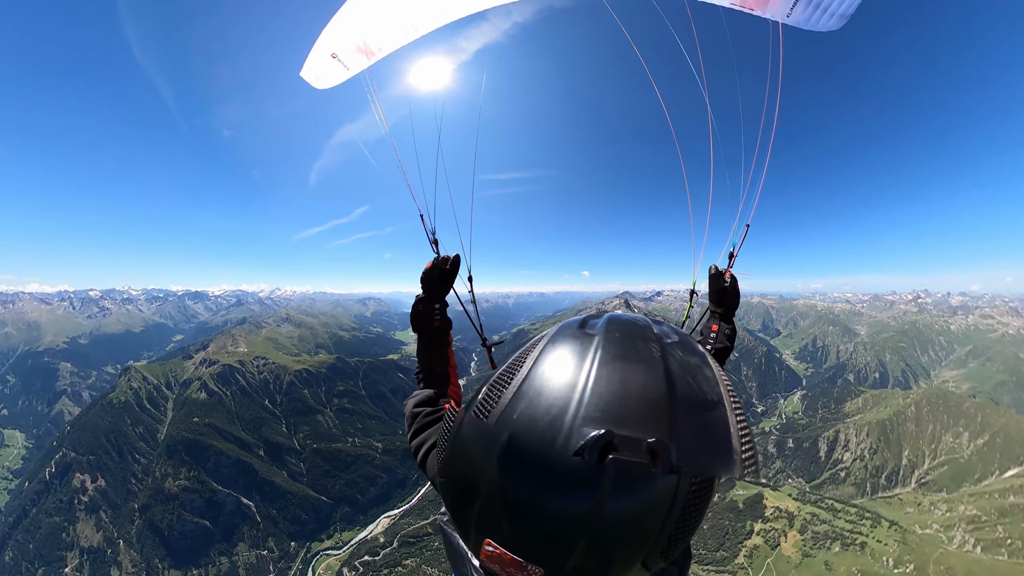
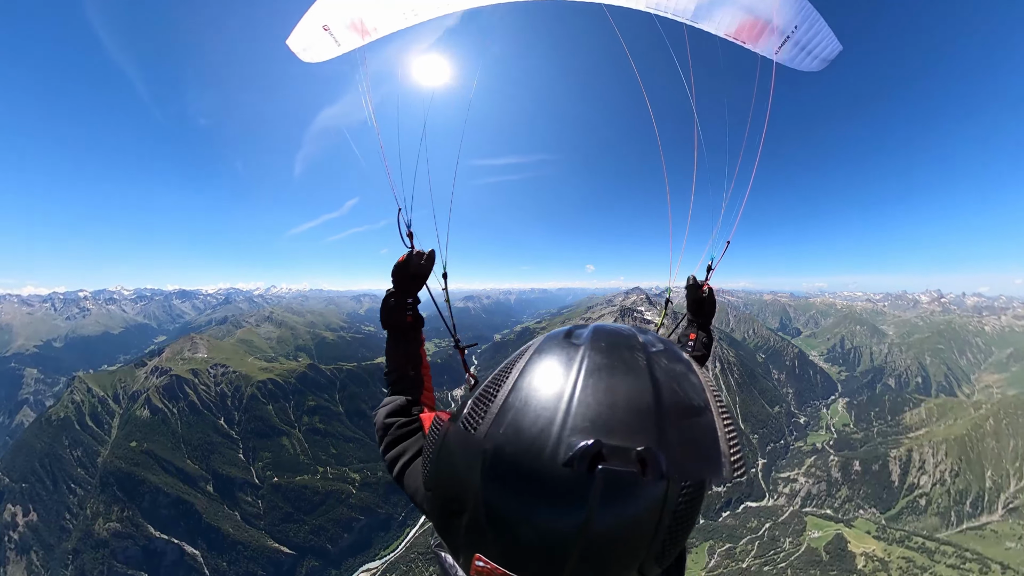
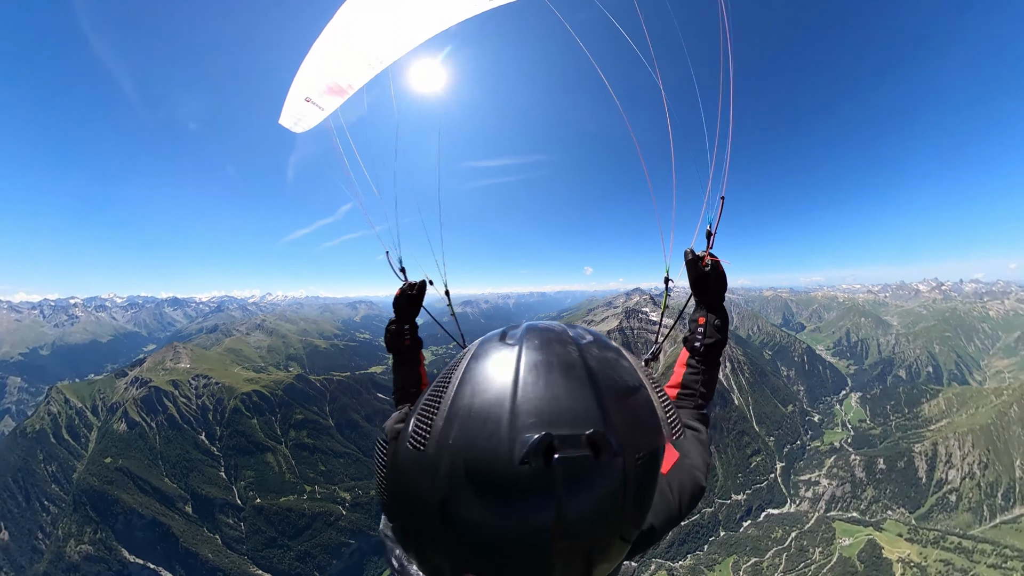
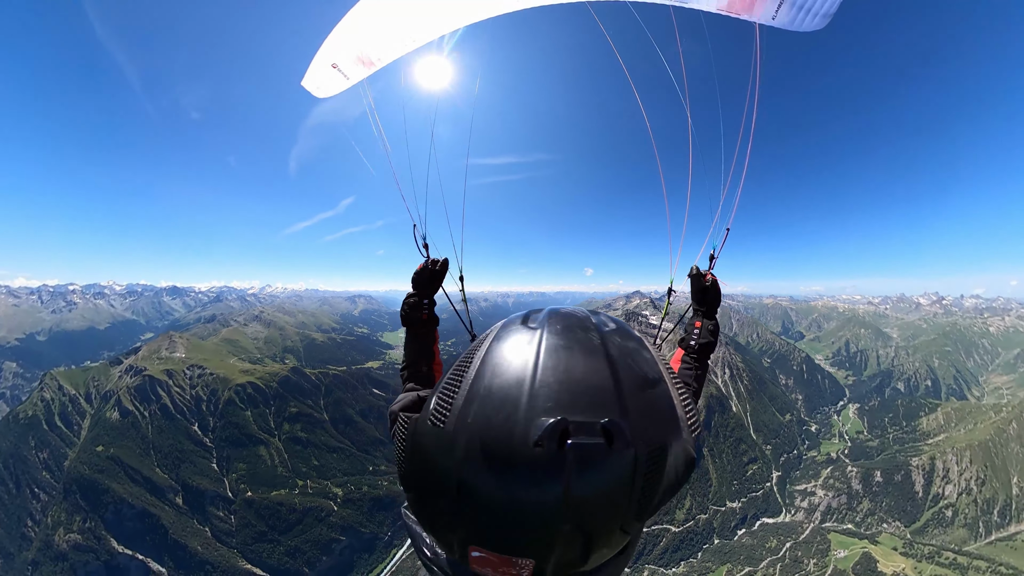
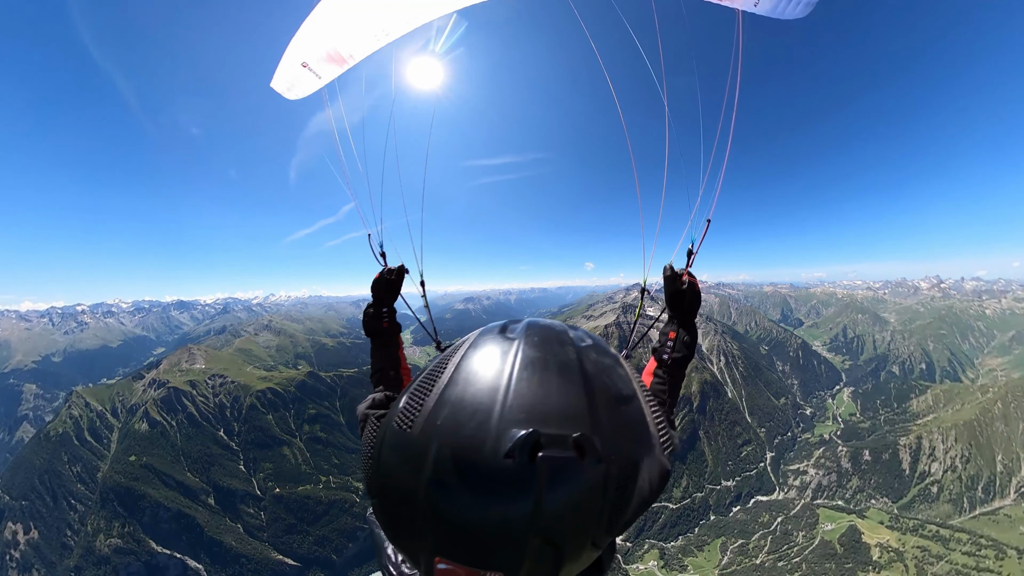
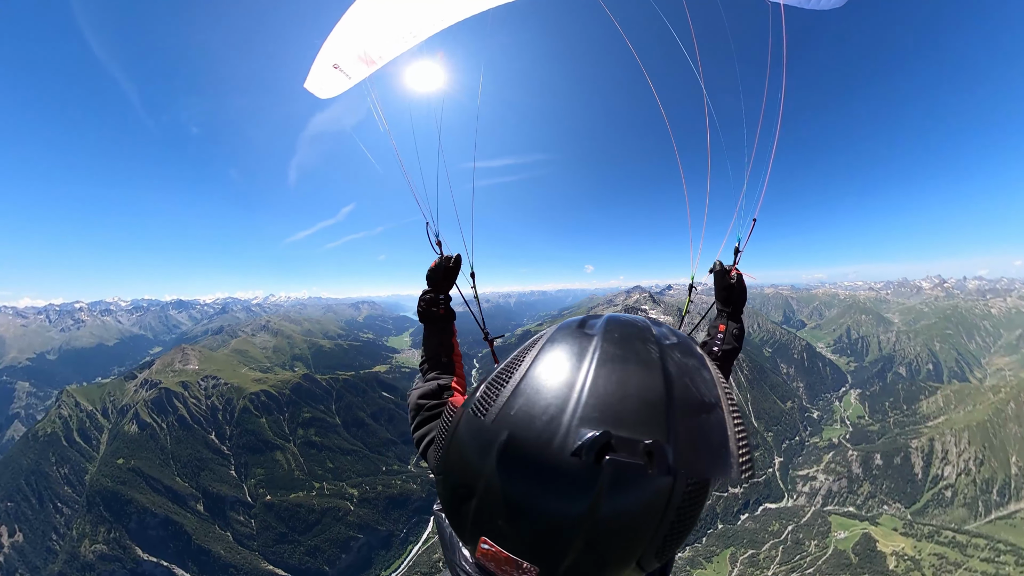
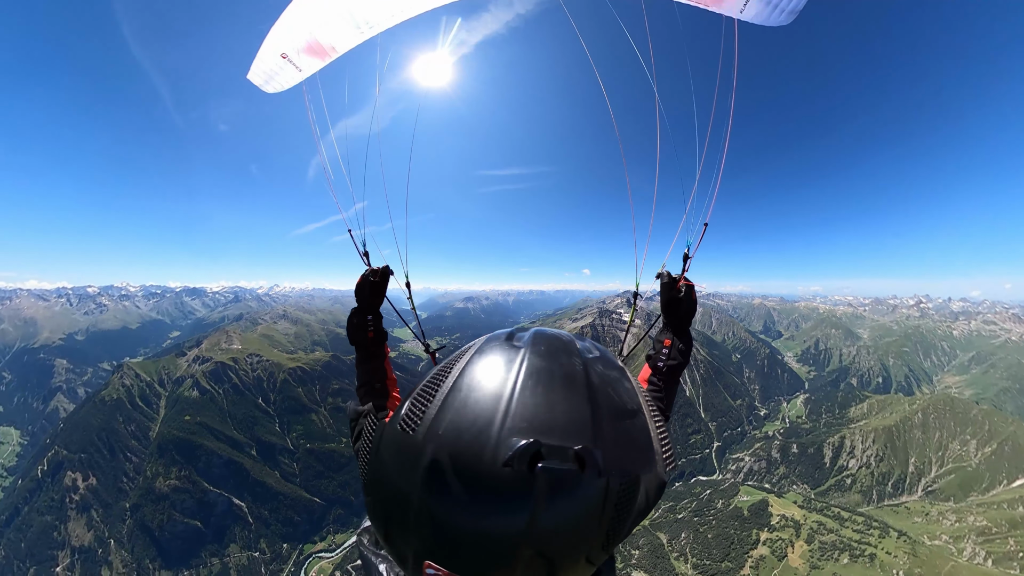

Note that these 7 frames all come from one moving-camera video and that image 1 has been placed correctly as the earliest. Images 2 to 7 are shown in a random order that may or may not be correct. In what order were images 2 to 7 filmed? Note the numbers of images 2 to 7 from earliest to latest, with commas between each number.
7, 2, 5, 6, 3, 4
